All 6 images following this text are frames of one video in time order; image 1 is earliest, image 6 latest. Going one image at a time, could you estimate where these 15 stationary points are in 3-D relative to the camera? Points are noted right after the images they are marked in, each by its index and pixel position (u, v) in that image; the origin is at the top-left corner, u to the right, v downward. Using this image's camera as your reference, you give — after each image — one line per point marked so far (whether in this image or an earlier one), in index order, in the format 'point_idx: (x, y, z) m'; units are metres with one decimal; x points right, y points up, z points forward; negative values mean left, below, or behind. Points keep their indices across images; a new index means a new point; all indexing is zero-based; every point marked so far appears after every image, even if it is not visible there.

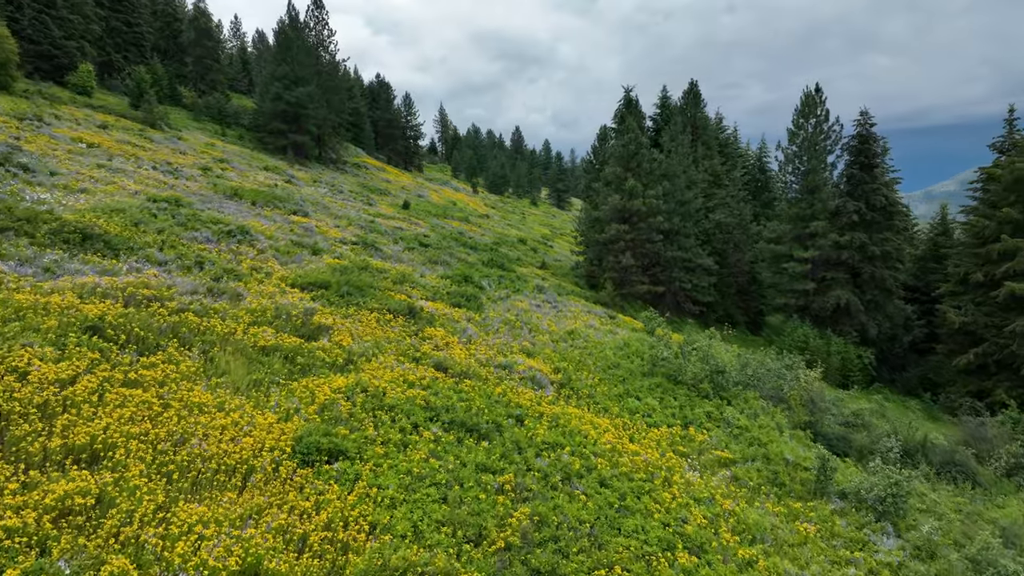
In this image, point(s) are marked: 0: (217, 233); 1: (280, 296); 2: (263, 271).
0: (-7.0, +1.3, +19.2) m
1: (-4.2, -0.2, +14.7) m
2: (-5.3, +0.4, +17.1) m
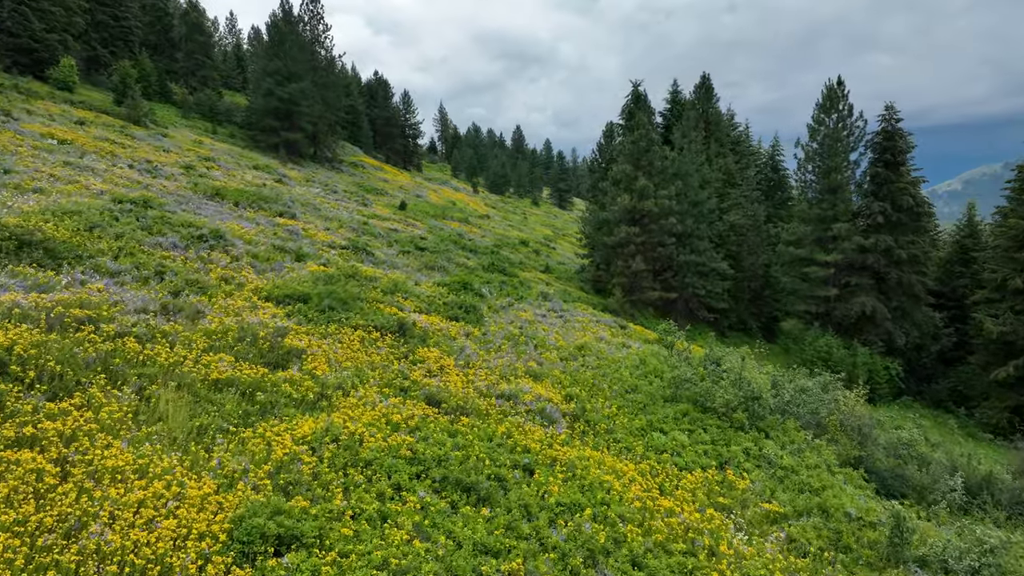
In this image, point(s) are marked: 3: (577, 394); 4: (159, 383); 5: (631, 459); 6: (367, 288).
0: (-6.9, +1.1, +17.2) m
1: (-4.1, -0.4, +12.8) m
2: (-5.2, +0.1, +15.2) m
3: (+1.1, -1.7, +13.3) m
4: (-3.8, -1.0, +8.7) m
5: (+1.5, -2.2, +10.5) m
6: (-3.1, 0.0, +17.6) m
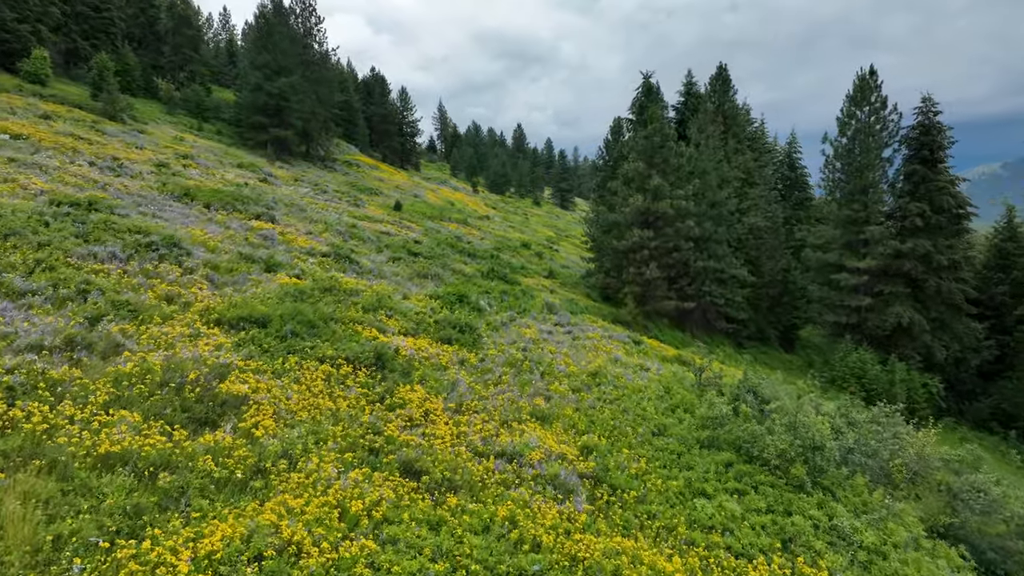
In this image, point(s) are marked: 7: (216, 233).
0: (-6.8, +0.8, +14.6) m
1: (-4.1, -0.7, +10.2) m
2: (-5.1, -0.2, +12.6) m
3: (+1.1, -2.0, +10.7) m
4: (-3.8, -1.3, +6.2) m
5: (+1.6, -2.5, +7.9) m
6: (-3.1, -0.3, +15.1) m
7: (-7.1, +1.3, +19.4) m
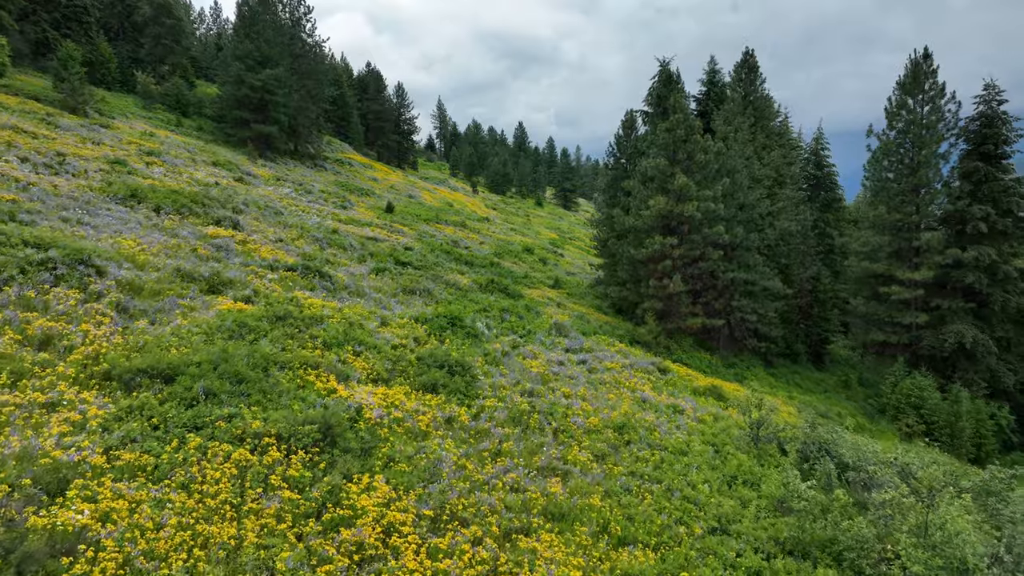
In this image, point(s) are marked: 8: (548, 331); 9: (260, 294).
0: (-6.8, +0.3, +11.2) m
1: (-4.1, -1.1, +6.7) m
2: (-5.1, -0.6, +9.1) m
3: (+1.2, -2.5, +7.3) m
4: (-3.7, -1.8, +2.7) m
5: (+1.6, -3.0, +4.5) m
6: (-3.0, -0.8, +11.6) m
7: (-7.0, +0.9, +15.9) m
8: (+0.9, -1.1, +19.7) m
9: (-4.5, -0.1, +14.5) m
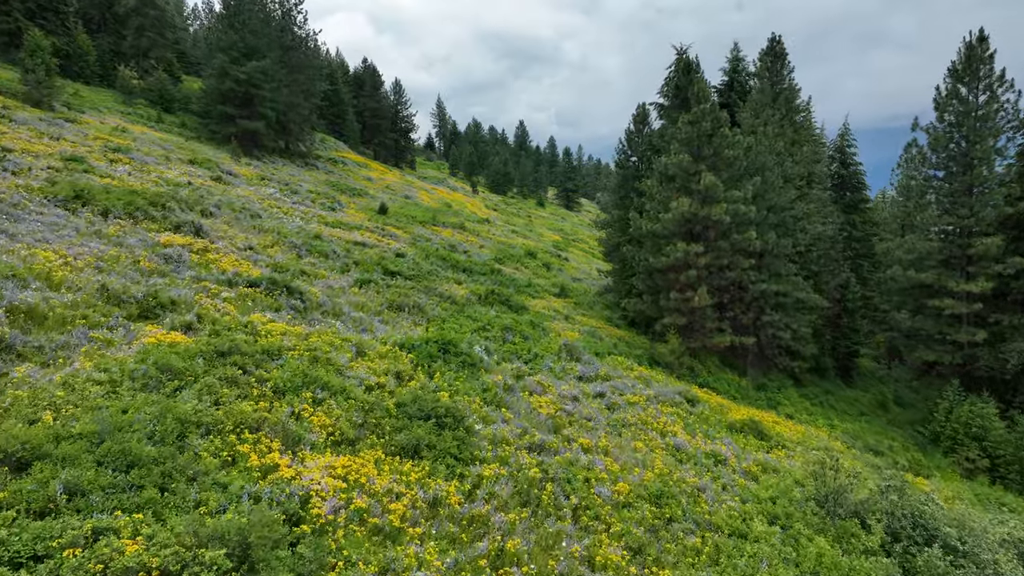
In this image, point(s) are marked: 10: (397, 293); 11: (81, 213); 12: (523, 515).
0: (-6.7, 0.0, +8.4) m
1: (-4.0, -1.5, +4.0) m
2: (-5.0, -0.9, +6.4) m
3: (+1.2, -2.8, +4.6) m
4: (-3.7, -2.1, 0.0) m
5: (+1.7, -3.3, +1.7) m
6: (-3.0, -1.1, +8.9) m
7: (-7.0, +0.6, +13.2) m
8: (+1.0, -1.4, +17.0) m
9: (-4.4, -0.4, +11.8) m
10: (-2.6, -0.1, +18.7) m
11: (-8.7, +1.5, +16.4) m
12: (+0.1, -2.2, +7.9) m
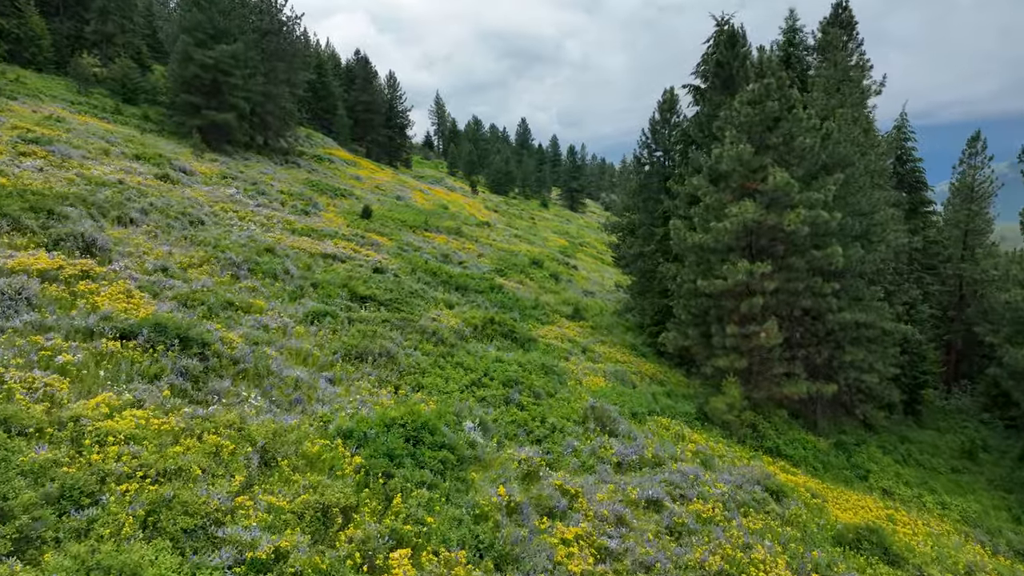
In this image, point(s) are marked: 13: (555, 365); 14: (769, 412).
0: (-6.6, -0.6, +3.5) m
1: (-3.9, -2.1, -0.9) m
2: (-4.9, -1.6, +1.5) m
3: (+1.3, -3.4, -0.4) m
4: (-3.6, -2.7, -5.0) m
5: (+1.8, -3.9, -3.2) m
6: (-2.9, -1.7, +3.9) m
7: (-6.9, 0.0, +8.3) m
8: (+1.0, -2.0, +12.0) m
9: (-4.3, -1.1, +6.8) m
10: (-2.5, -0.7, +13.7) m
11: (-8.6, +0.9, +11.5) m
12: (+0.2, -2.8, +2.9) m
13: (+0.8, -1.5, +15.7) m
14: (+5.0, -2.4, +15.8) m
